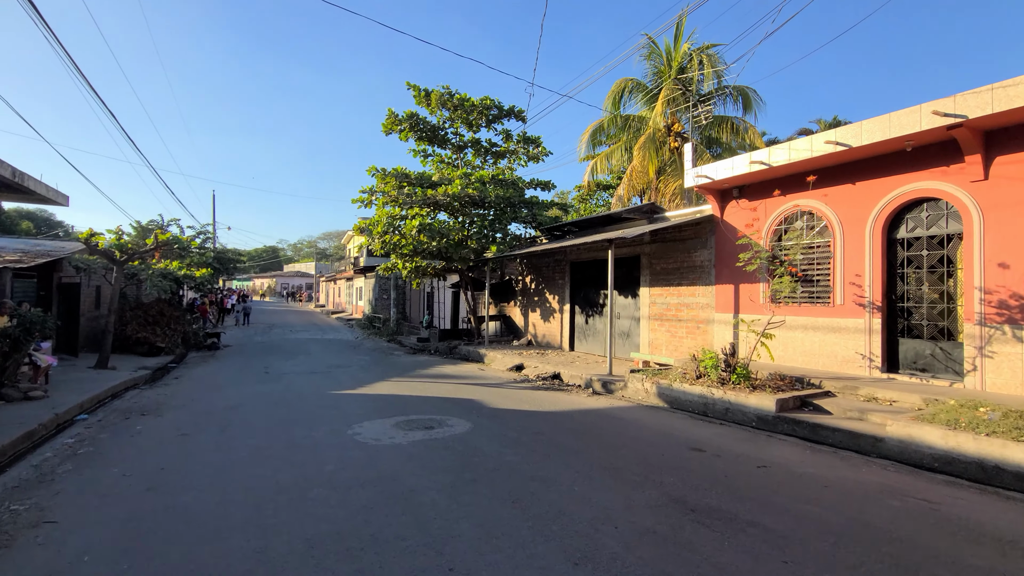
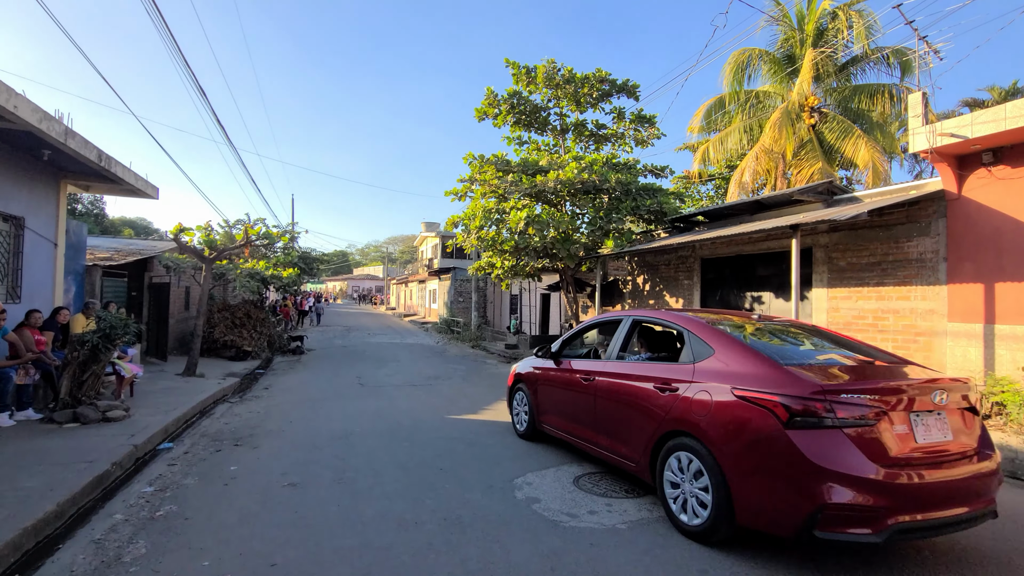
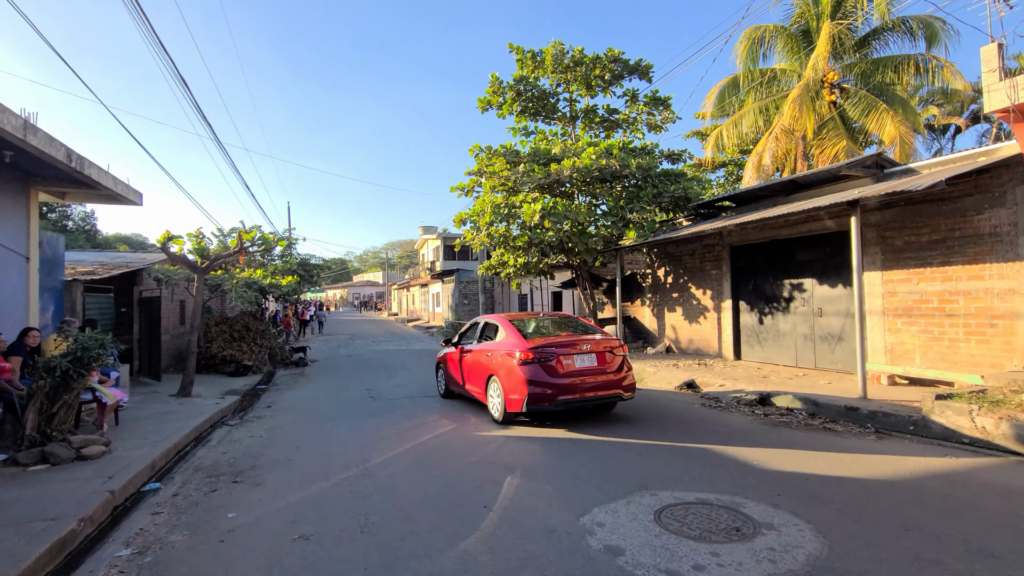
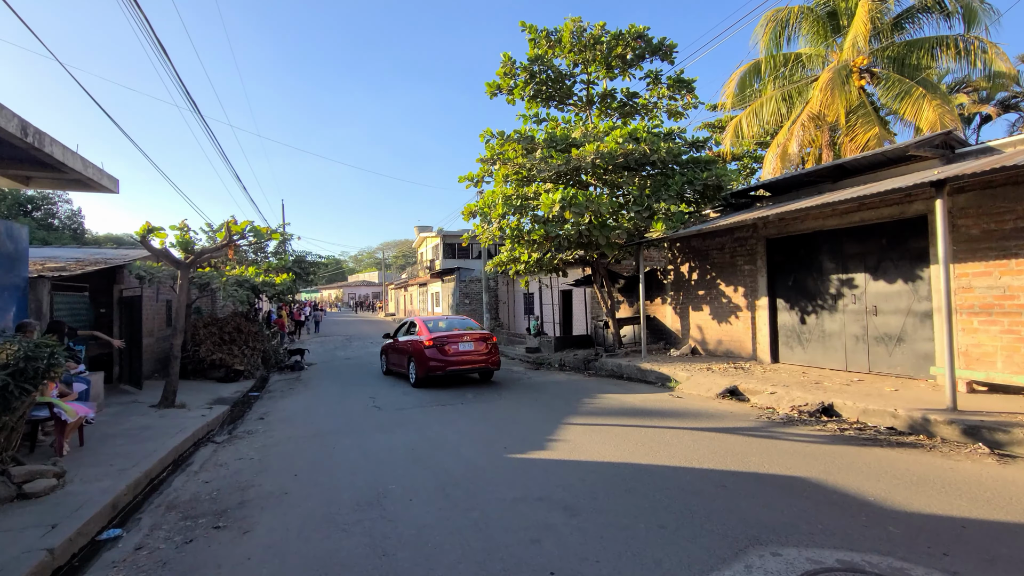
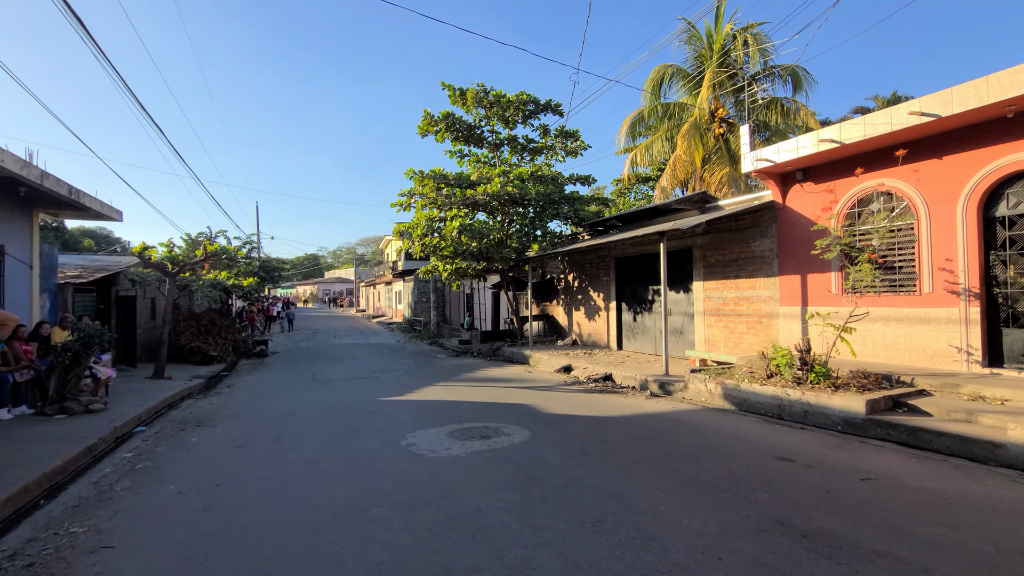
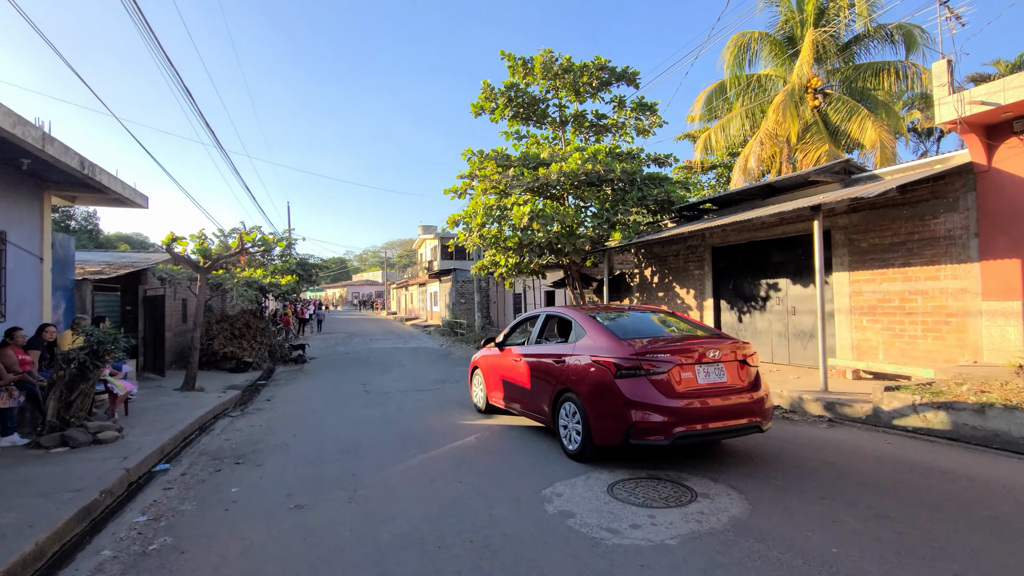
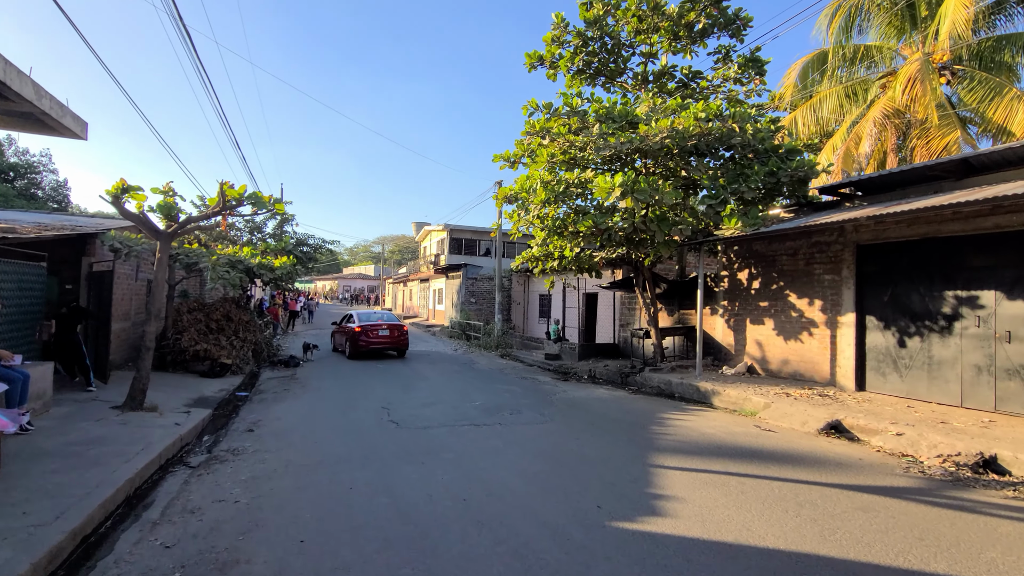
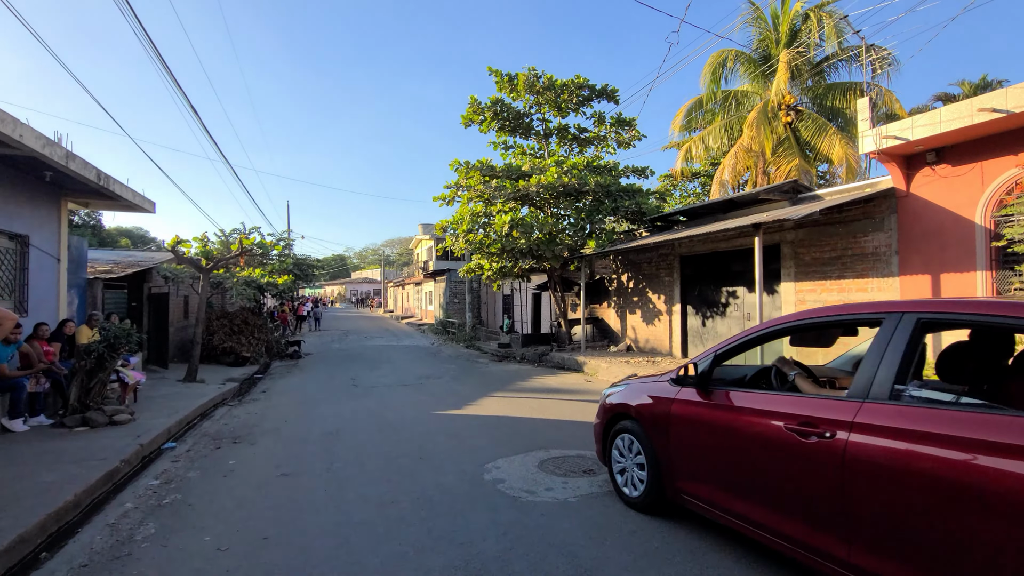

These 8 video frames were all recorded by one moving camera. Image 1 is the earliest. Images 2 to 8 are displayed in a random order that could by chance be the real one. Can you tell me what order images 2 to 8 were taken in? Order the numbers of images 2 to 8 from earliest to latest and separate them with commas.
5, 8, 2, 6, 3, 4, 7
